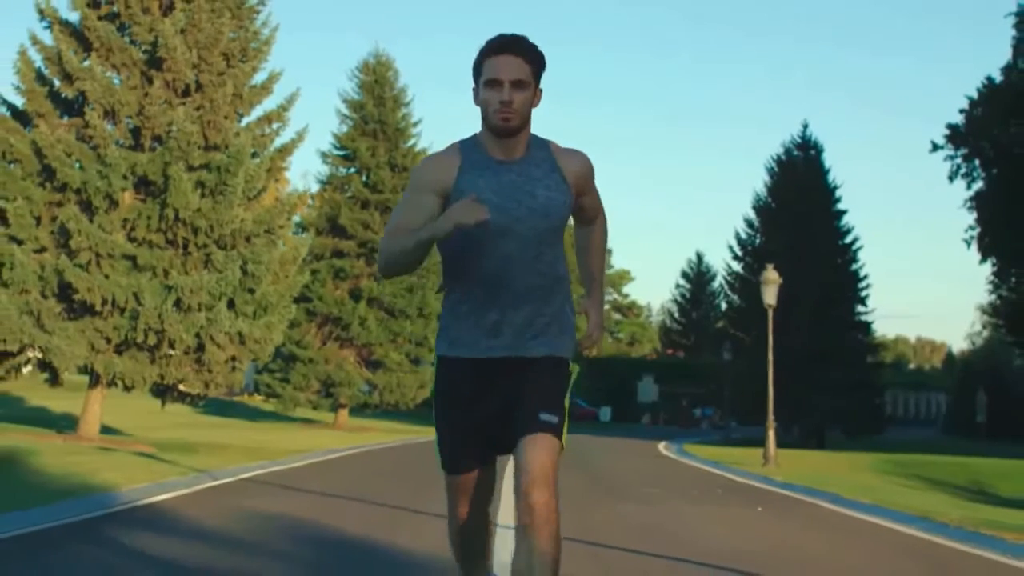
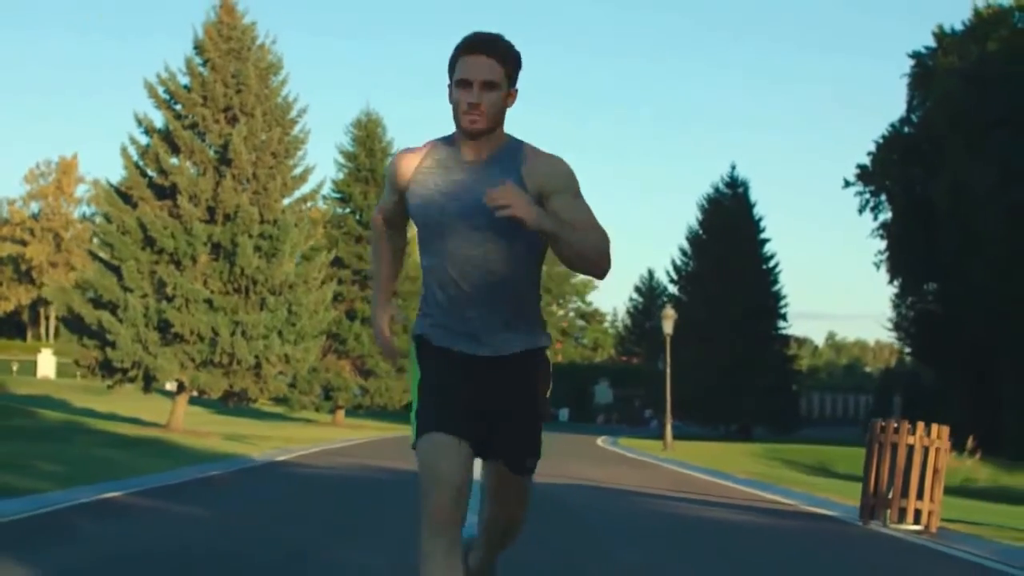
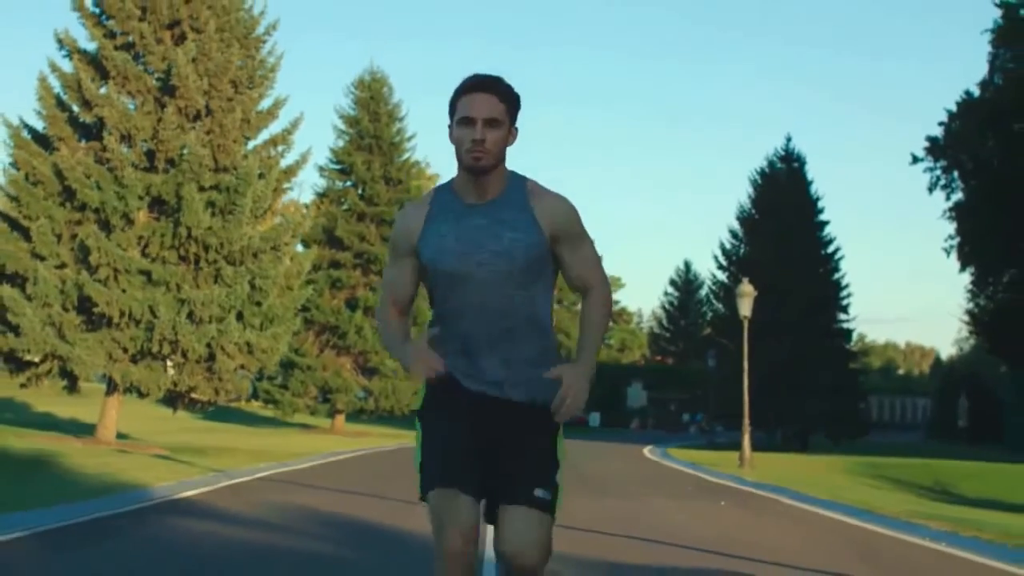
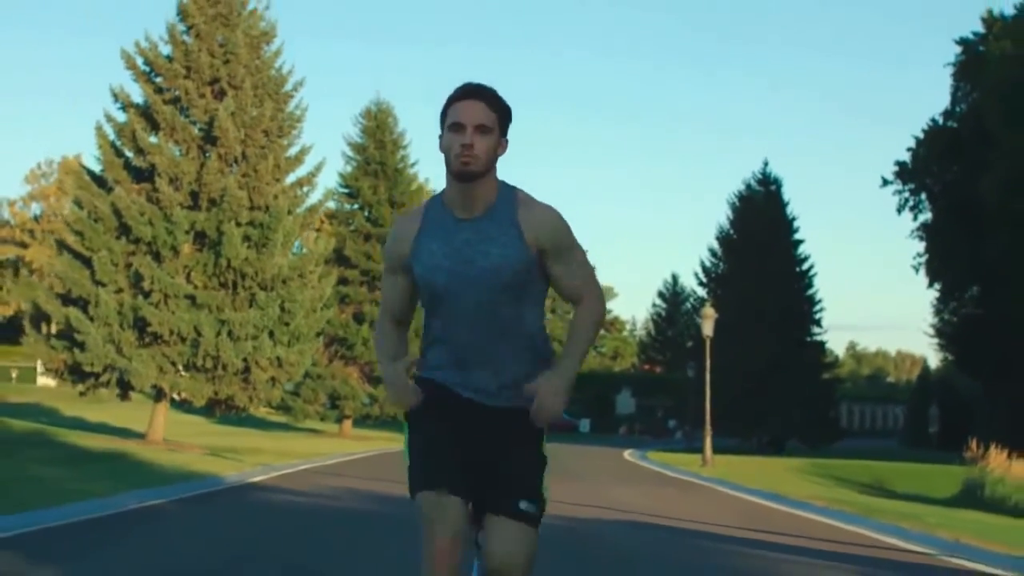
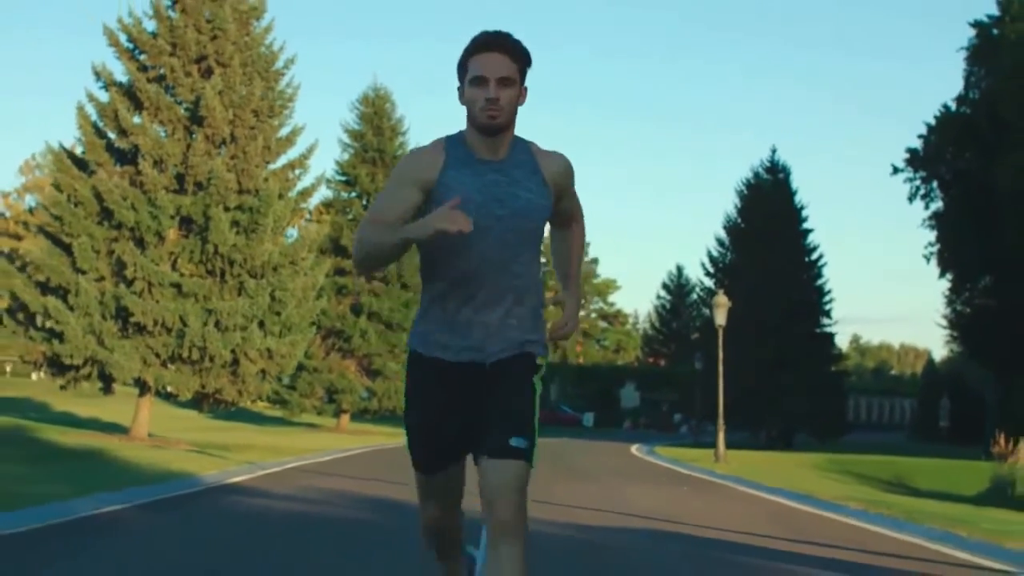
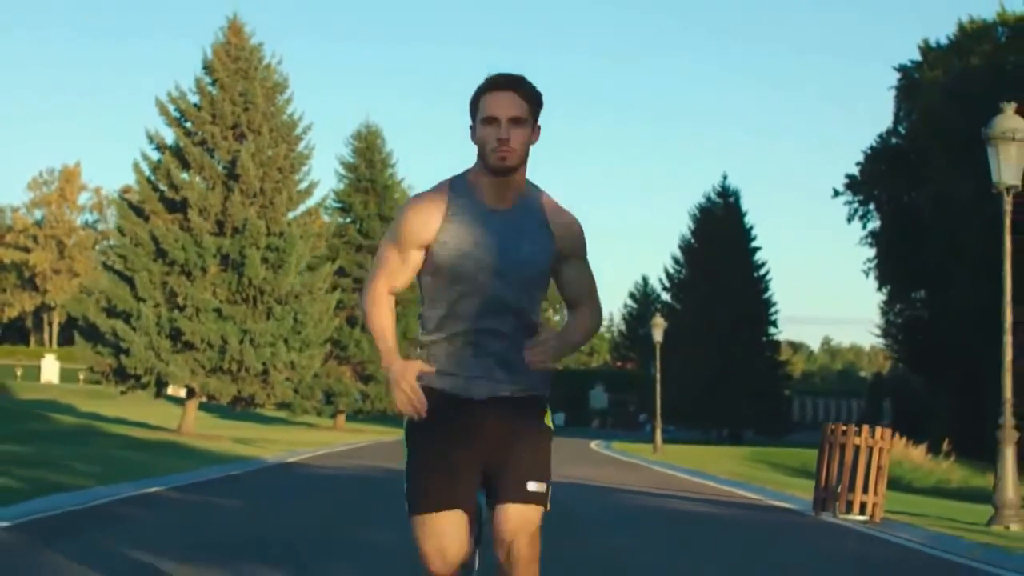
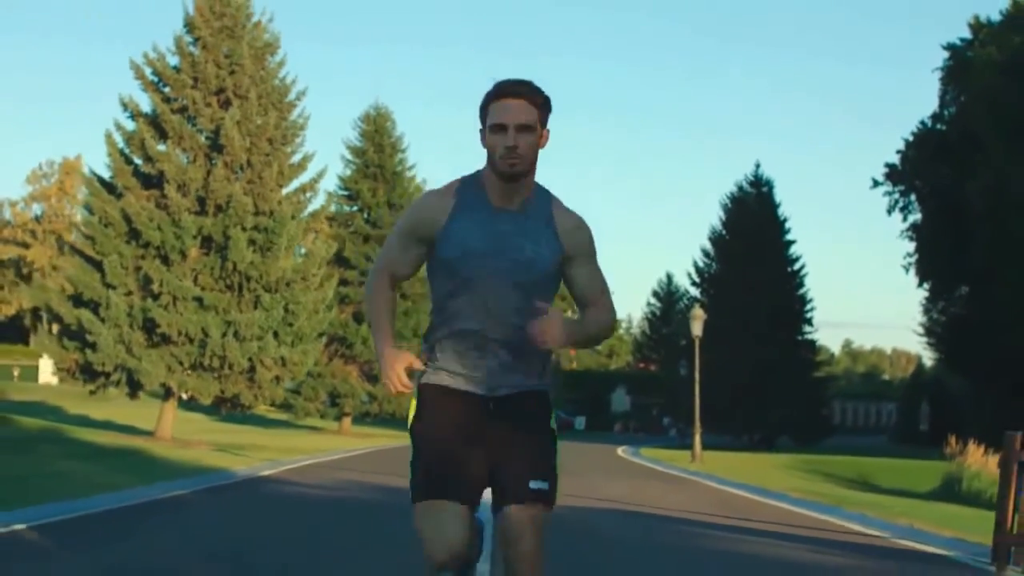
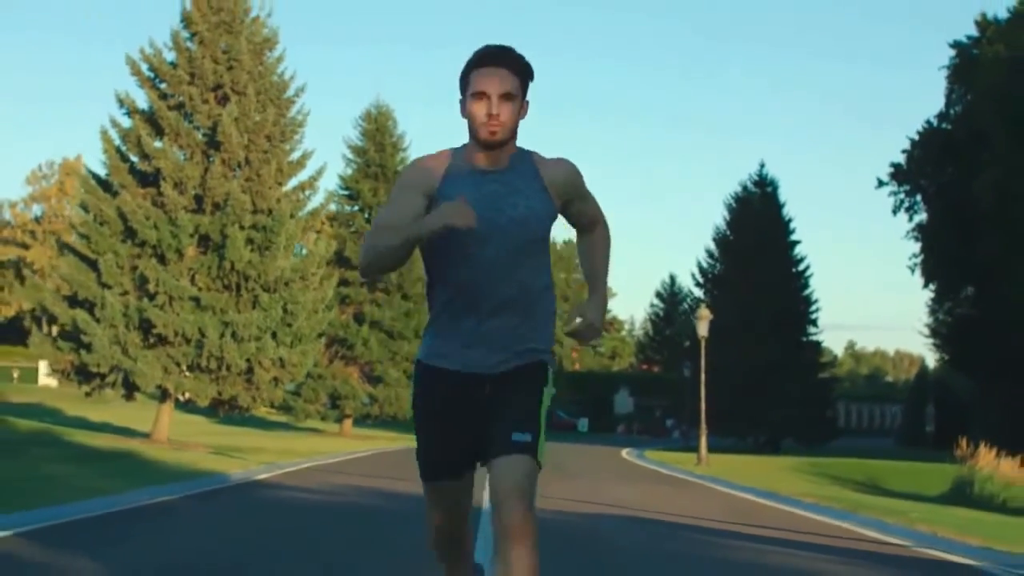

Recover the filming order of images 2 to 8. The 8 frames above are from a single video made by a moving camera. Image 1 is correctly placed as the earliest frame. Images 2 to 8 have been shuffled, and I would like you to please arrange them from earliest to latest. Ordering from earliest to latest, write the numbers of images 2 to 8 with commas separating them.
3, 5, 4, 8, 7, 2, 6
